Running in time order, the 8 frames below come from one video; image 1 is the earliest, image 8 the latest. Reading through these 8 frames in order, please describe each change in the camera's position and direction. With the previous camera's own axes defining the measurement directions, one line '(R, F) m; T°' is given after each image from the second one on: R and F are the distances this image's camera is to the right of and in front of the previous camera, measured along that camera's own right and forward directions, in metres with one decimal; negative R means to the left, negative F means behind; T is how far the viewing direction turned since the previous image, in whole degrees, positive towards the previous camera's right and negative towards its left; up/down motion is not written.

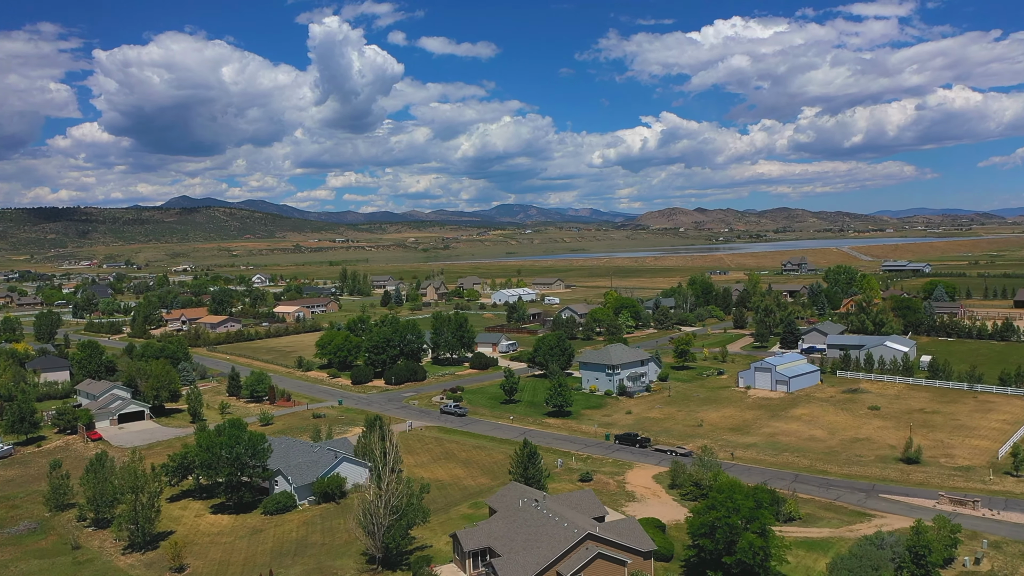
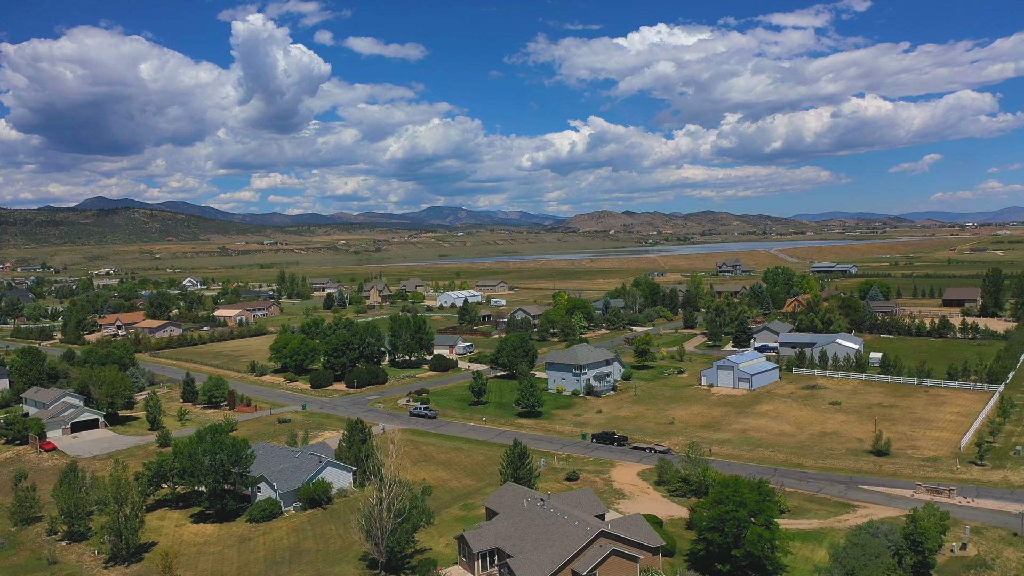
(-2.2, +0.1) m; +5°
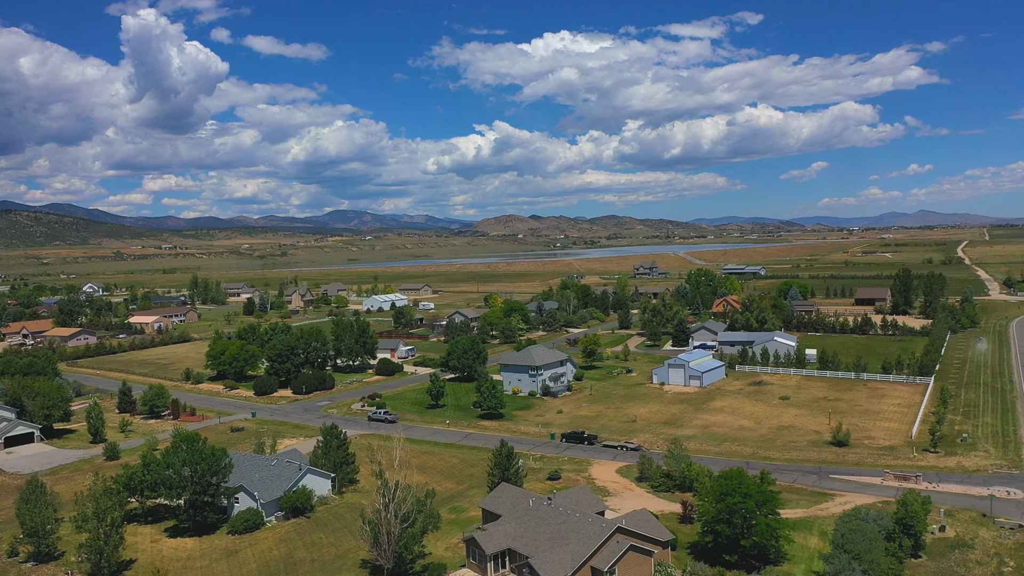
(-2.9, +0.2) m; +7°
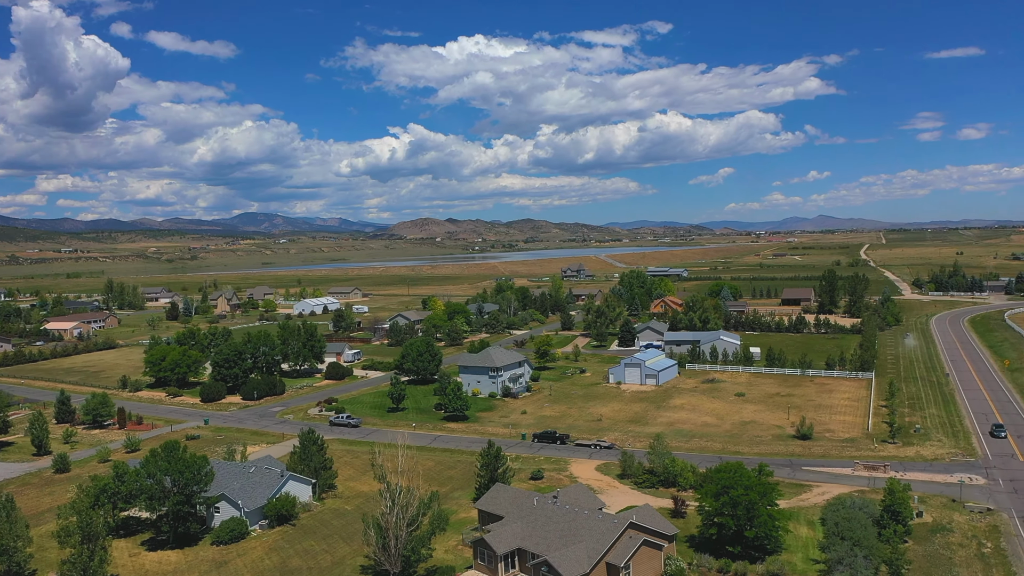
(-2.6, +0.2) m; +6°
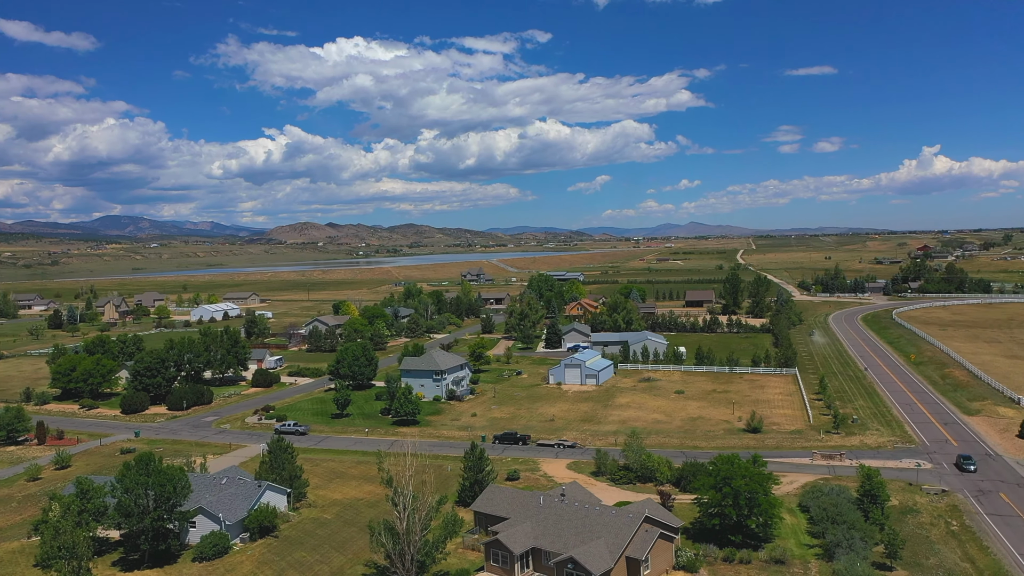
(-3.7, +0.4) m; +8°
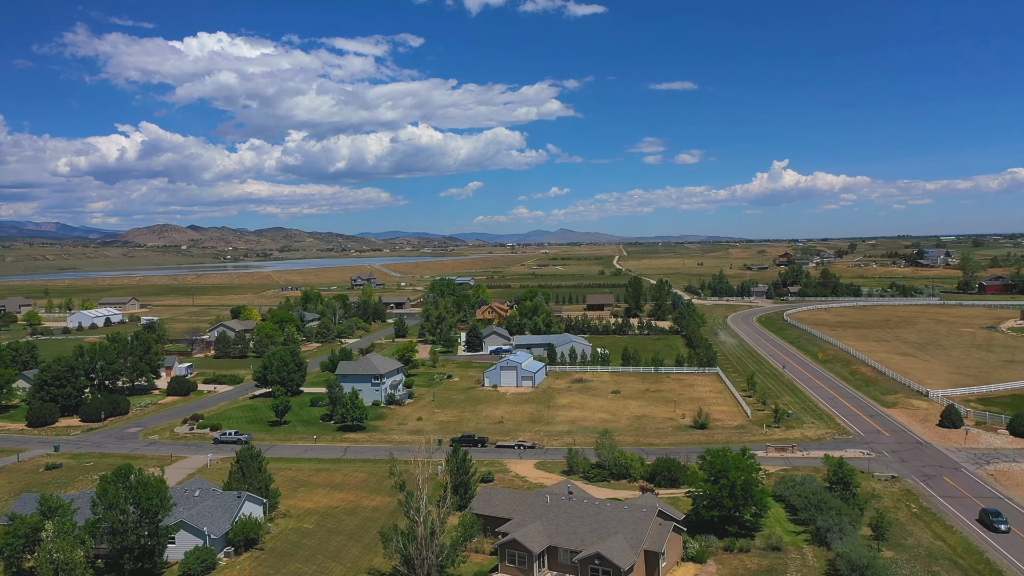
(-4.0, +0.4) m; +9°
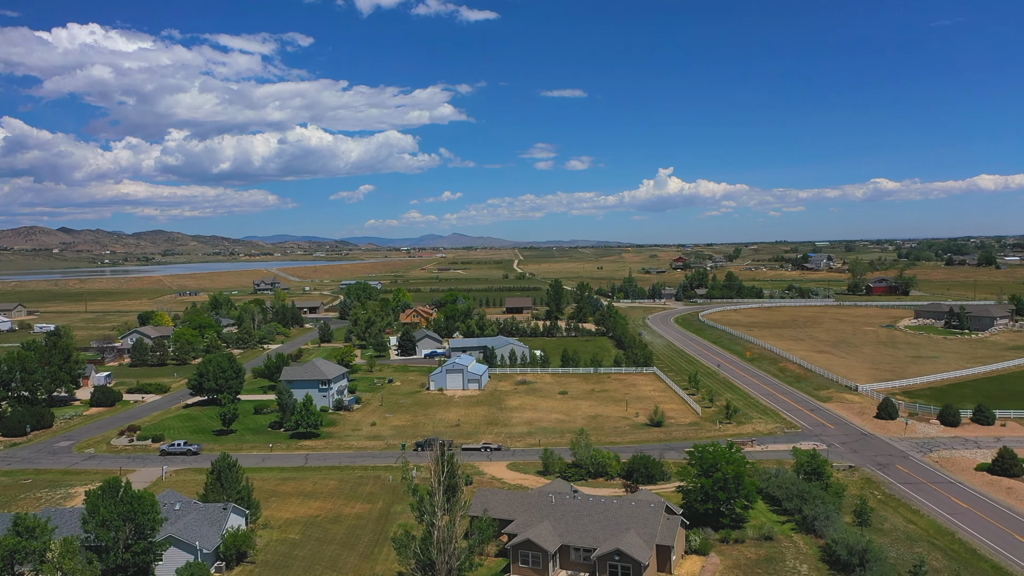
(-3.3, +0.3) m; +7°
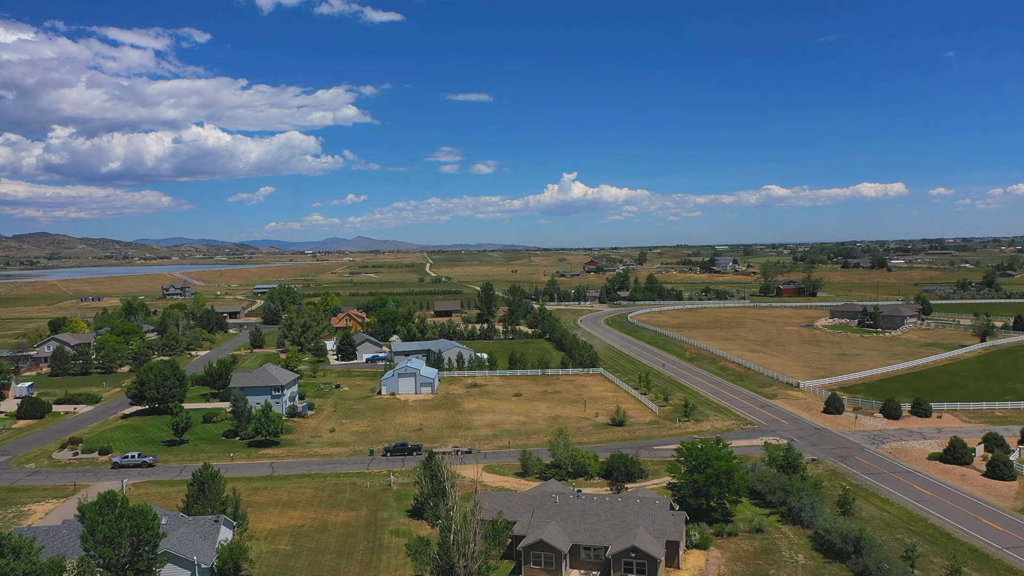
(-2.9, +0.2) m; +7°
